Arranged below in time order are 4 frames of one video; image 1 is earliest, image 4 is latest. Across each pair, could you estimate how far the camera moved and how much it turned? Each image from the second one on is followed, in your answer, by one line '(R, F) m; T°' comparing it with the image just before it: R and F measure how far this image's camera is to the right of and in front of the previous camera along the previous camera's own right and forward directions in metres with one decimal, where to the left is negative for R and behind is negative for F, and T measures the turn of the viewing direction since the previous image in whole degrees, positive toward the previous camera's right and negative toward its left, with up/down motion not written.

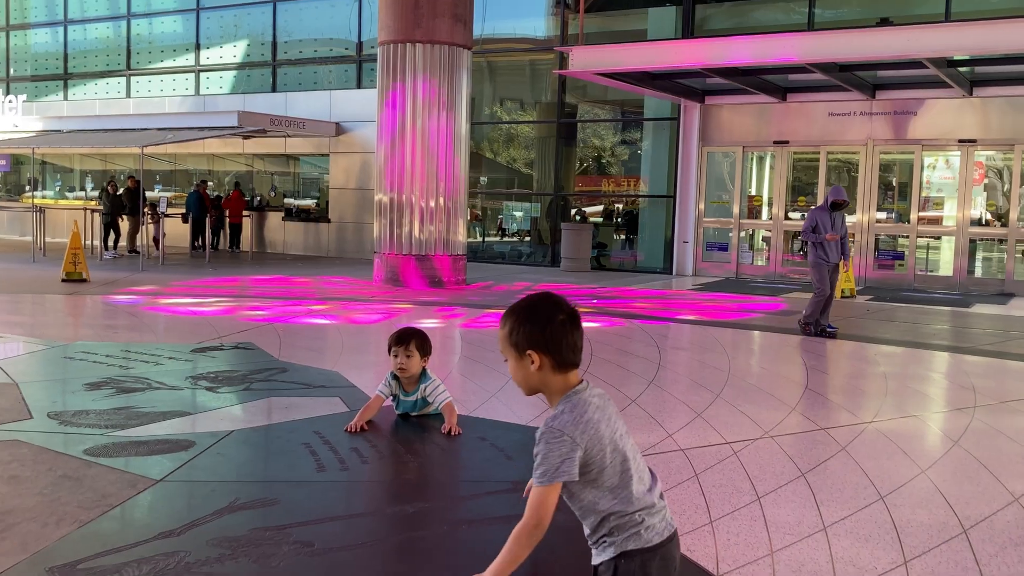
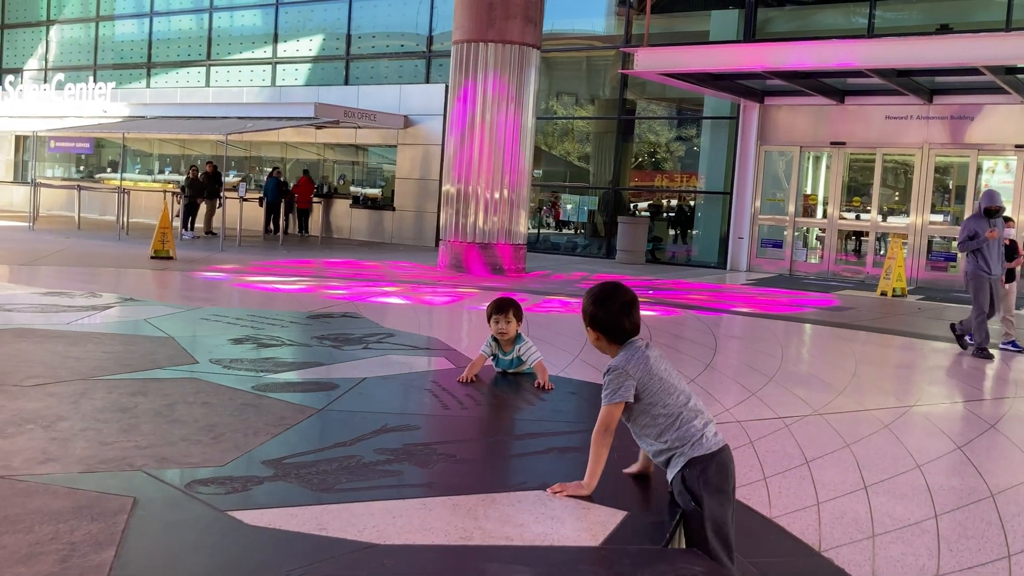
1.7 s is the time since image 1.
(-0.2, -0.6) m; -3°
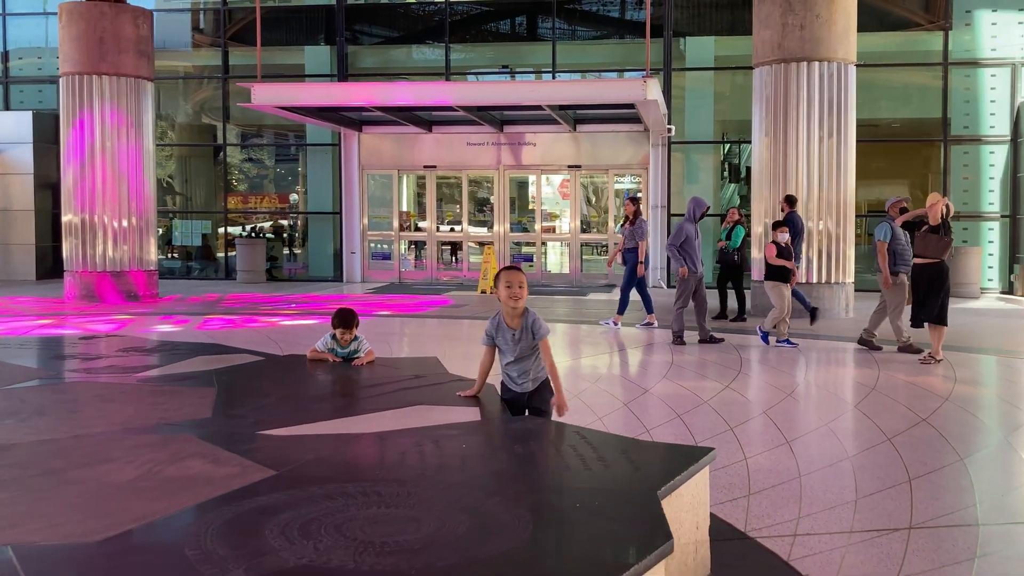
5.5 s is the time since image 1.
(-1.3, -1.4) m; +25°
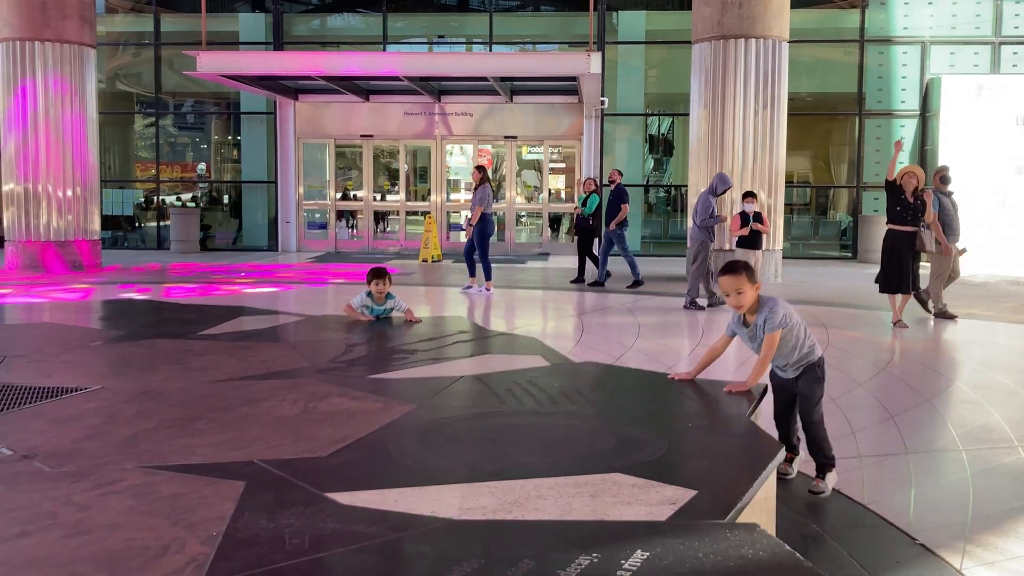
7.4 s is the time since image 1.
(-0.7, -0.5) m; +6°
